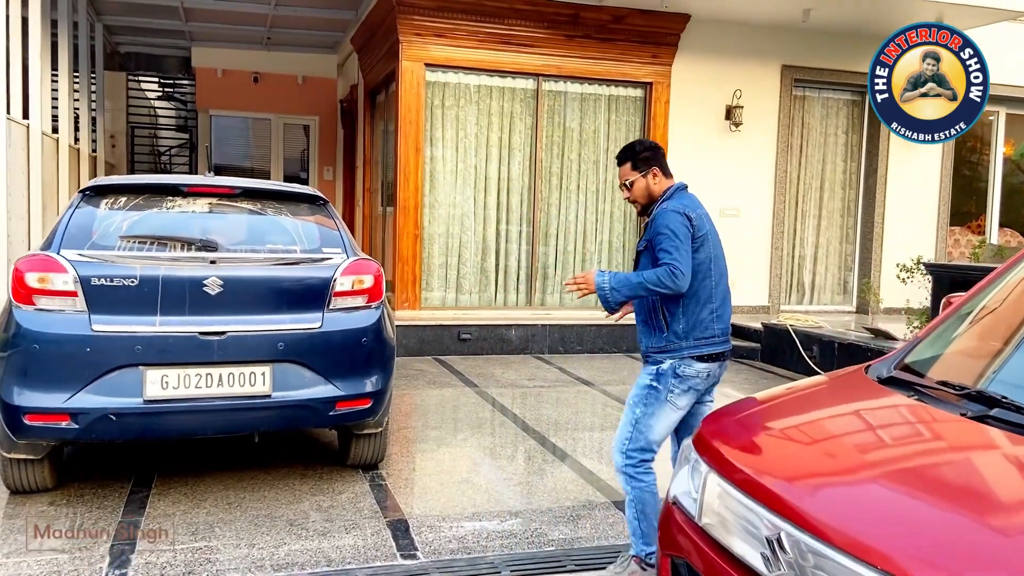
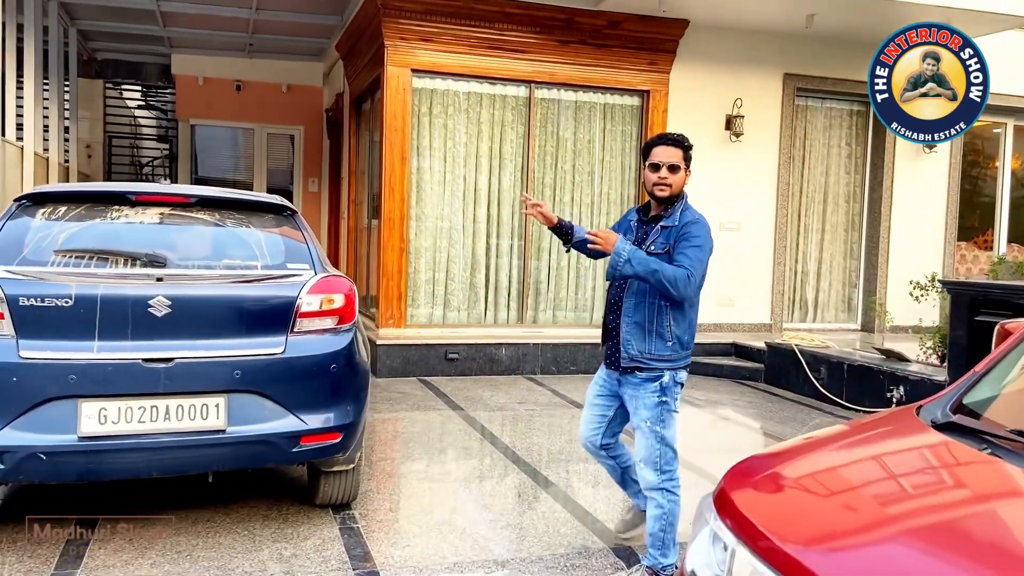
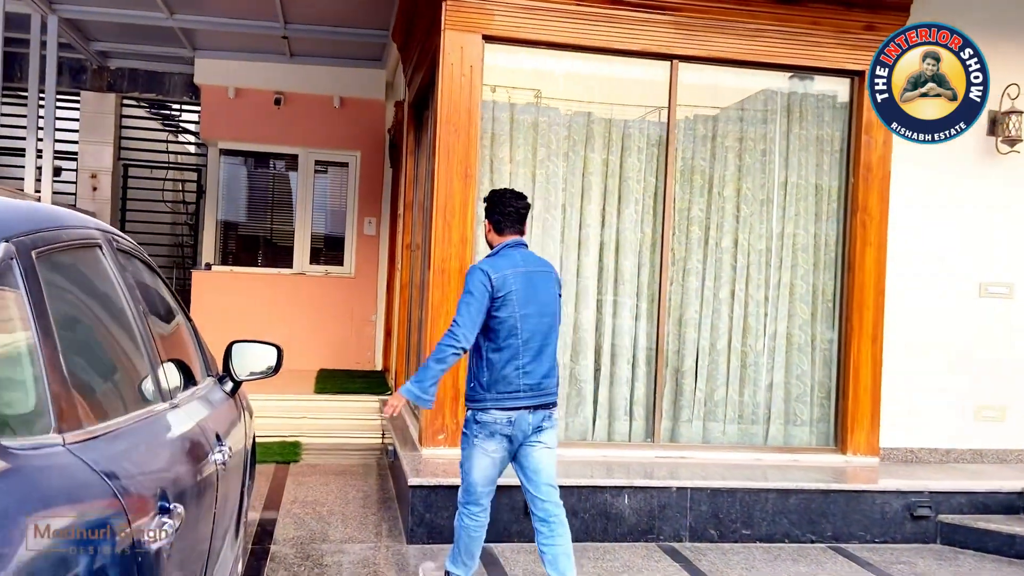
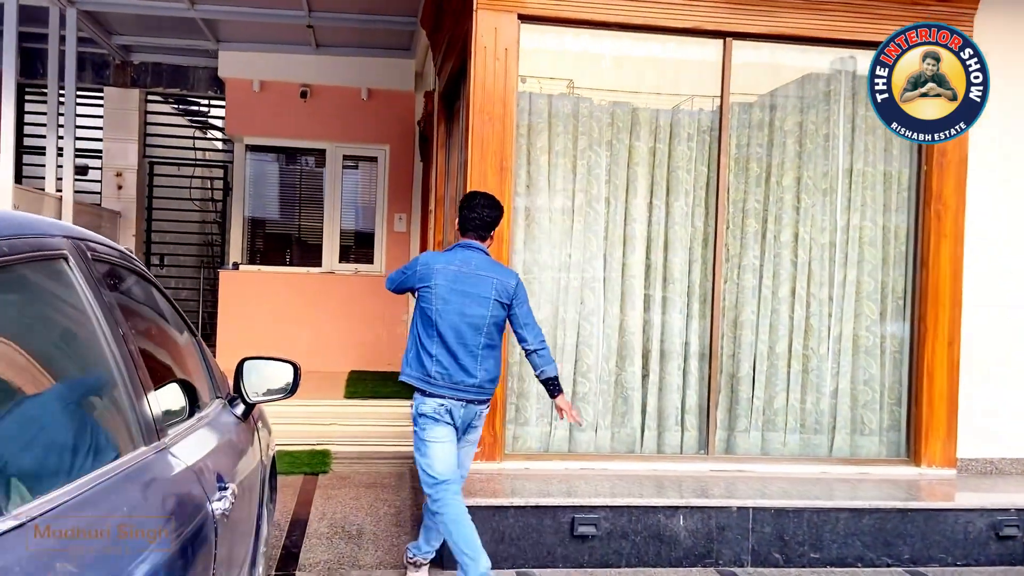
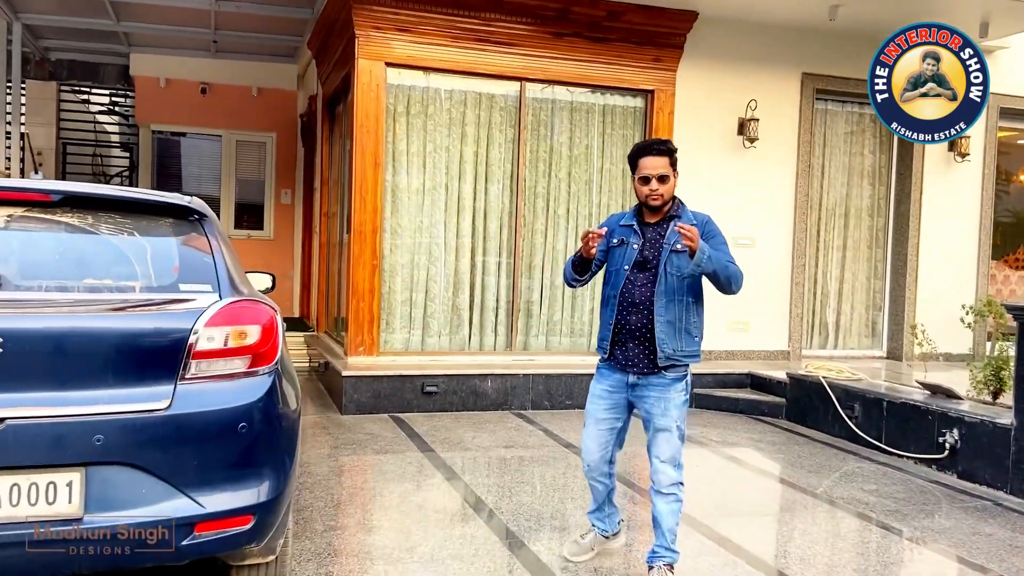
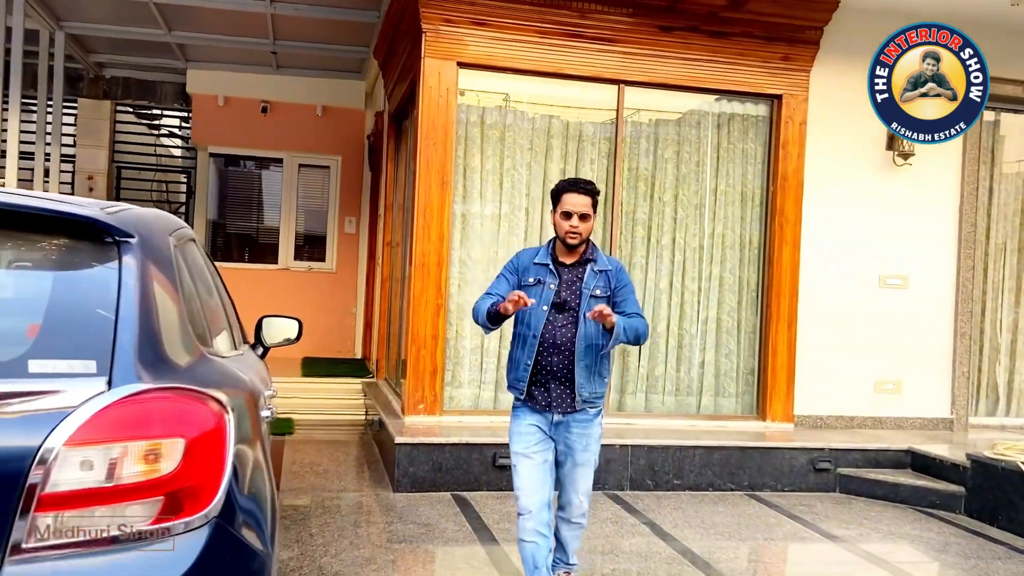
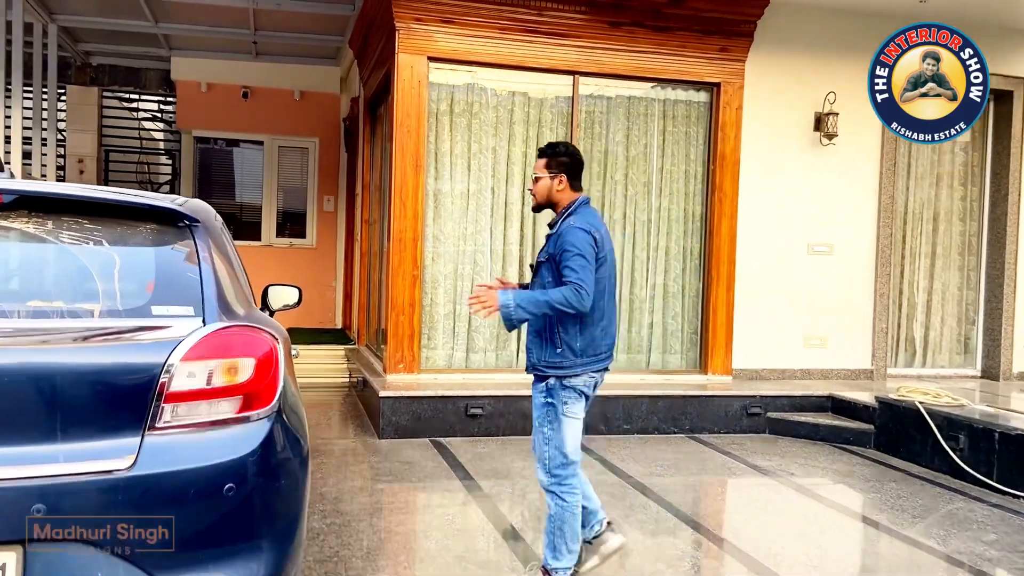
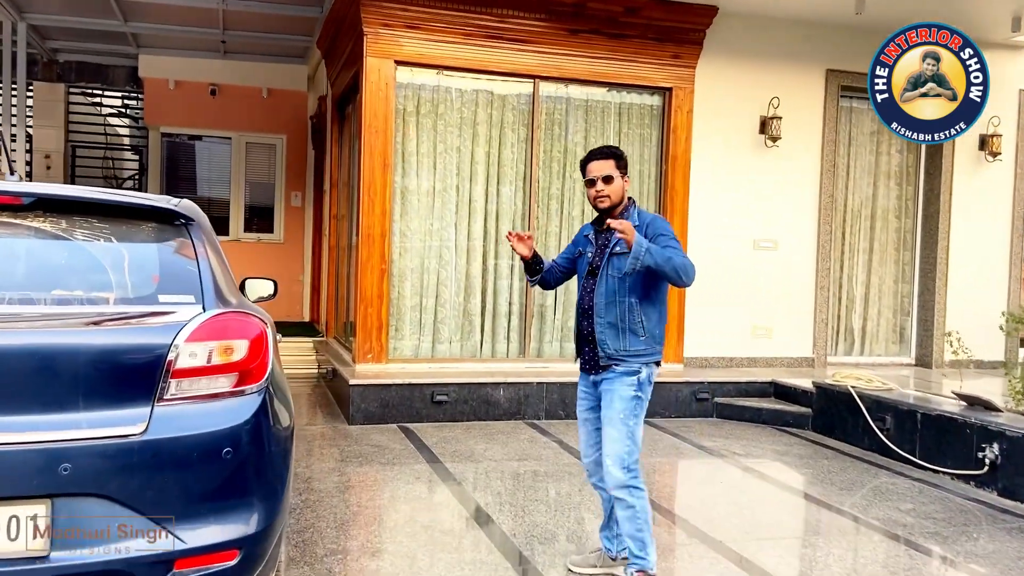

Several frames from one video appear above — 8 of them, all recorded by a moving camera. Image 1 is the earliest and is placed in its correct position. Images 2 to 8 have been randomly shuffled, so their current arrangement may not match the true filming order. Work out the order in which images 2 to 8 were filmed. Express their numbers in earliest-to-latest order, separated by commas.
2, 5, 8, 7, 6, 3, 4
